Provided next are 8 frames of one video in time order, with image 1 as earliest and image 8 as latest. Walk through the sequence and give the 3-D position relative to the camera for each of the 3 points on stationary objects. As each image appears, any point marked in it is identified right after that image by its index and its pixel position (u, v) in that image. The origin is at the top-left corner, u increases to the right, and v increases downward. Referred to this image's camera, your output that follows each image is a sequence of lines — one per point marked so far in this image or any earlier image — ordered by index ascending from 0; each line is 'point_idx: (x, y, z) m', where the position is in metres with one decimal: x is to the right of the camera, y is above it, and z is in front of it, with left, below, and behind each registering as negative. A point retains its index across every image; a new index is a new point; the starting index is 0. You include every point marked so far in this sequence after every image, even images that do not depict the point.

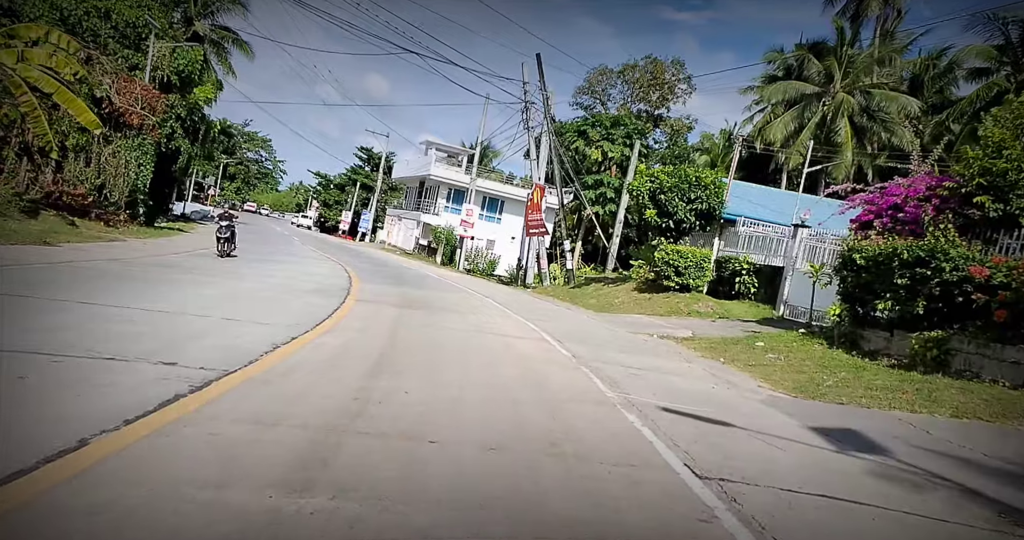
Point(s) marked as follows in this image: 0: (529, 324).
0: (+0.3, -1.2, +15.1) m
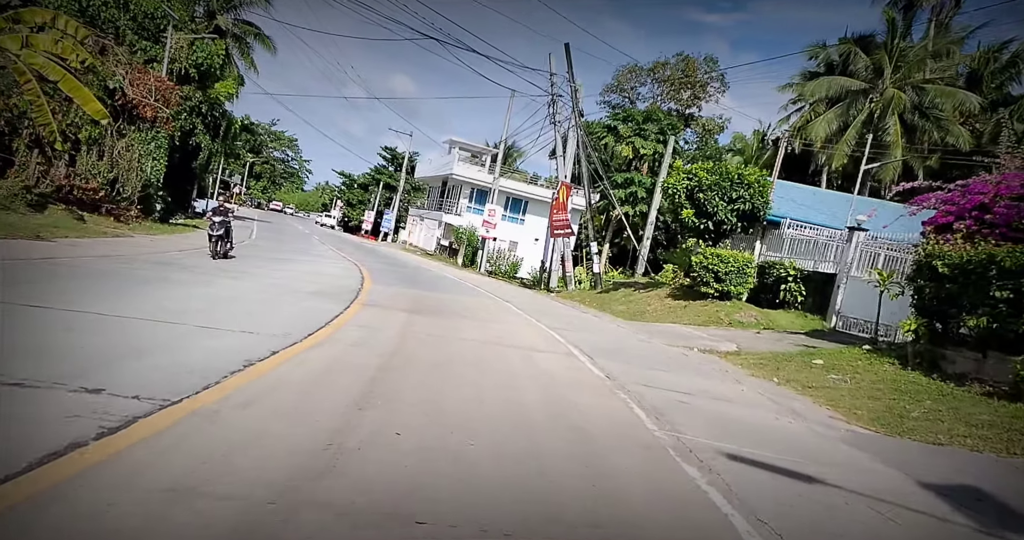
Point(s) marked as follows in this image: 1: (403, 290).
0: (+0.8, -1.3, +13.5) m
1: (-3.1, -0.6, +20.1) m
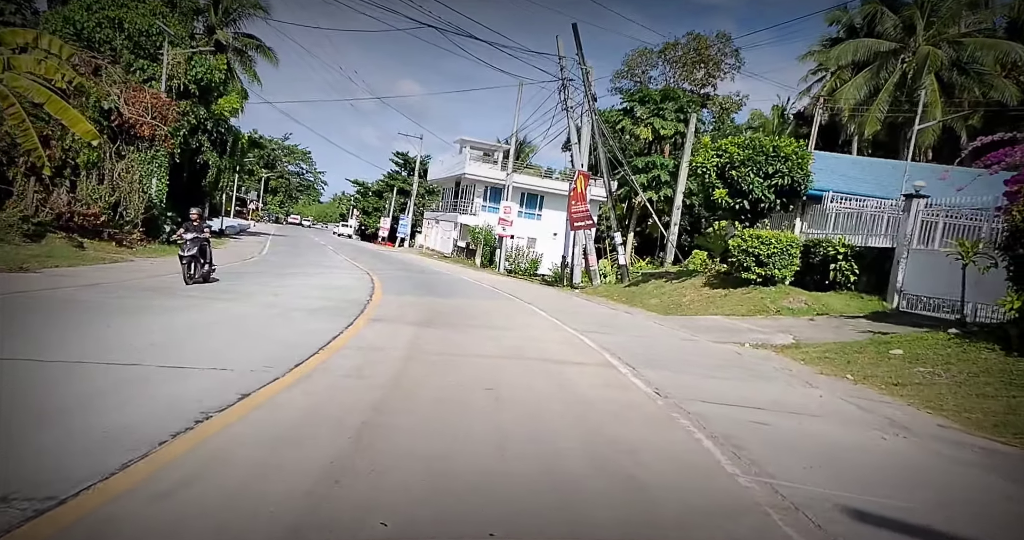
0: (+1.2, -1.2, +11.9) m
1: (-2.5, -0.7, +18.6) m
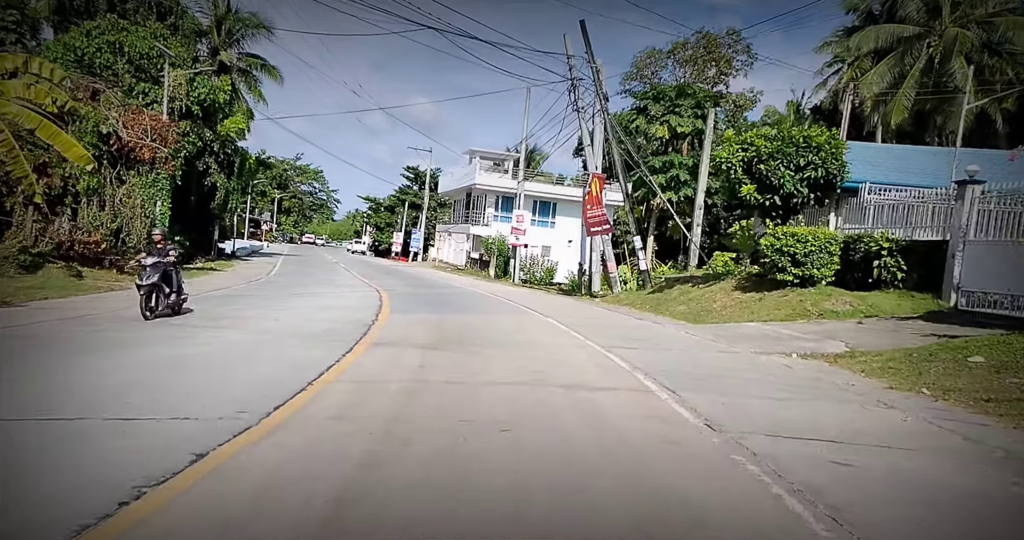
0: (+1.5, -1.4, +10.7) m
1: (-2.1, -1.1, +17.5) m
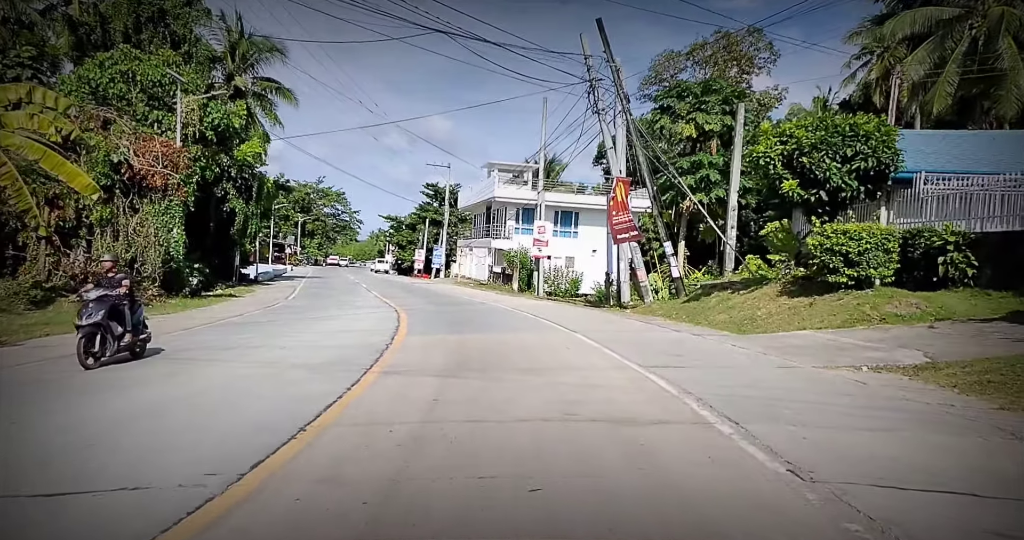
0: (+1.9, -1.5, +9.3) m
1: (-1.5, -1.5, +16.2) m
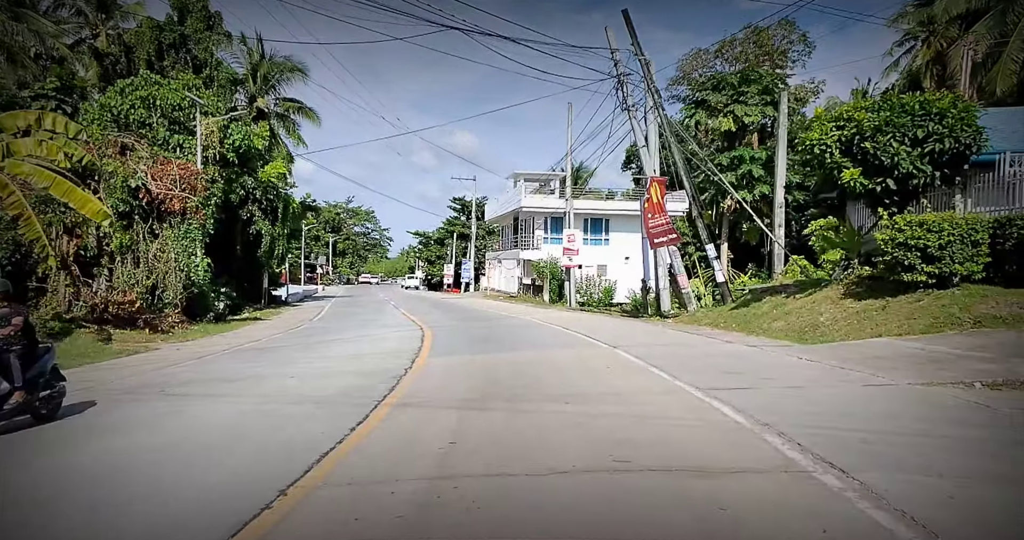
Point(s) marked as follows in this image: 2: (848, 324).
0: (+2.3, -1.6, +7.8) m
1: (-0.8, -1.8, +14.8) m
2: (+6.4, -1.0, +13.6) m
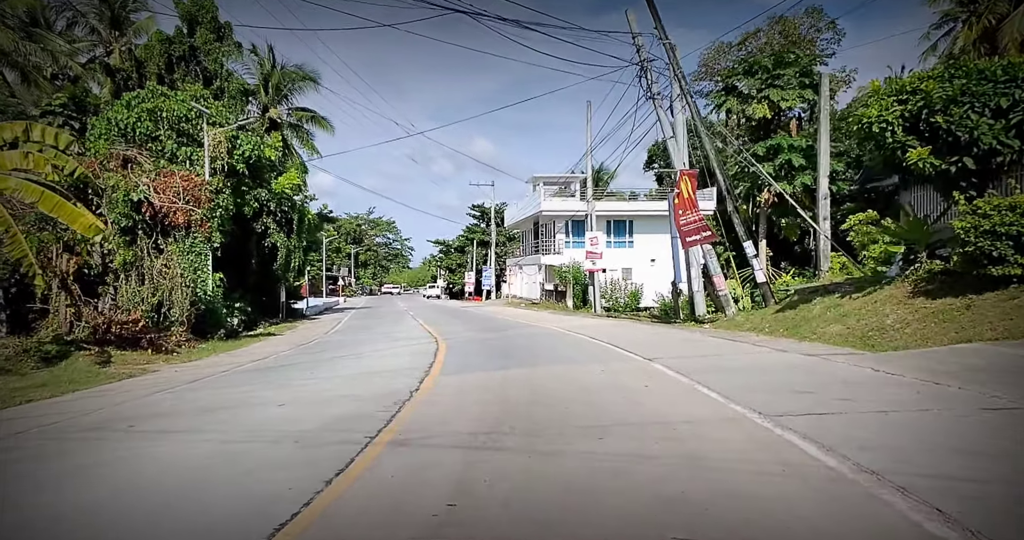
0: (+2.5, -1.6, +6.0) m
1: (-0.4, -2.0, +13.1) m
2: (+6.8, -1.0, +11.7) m
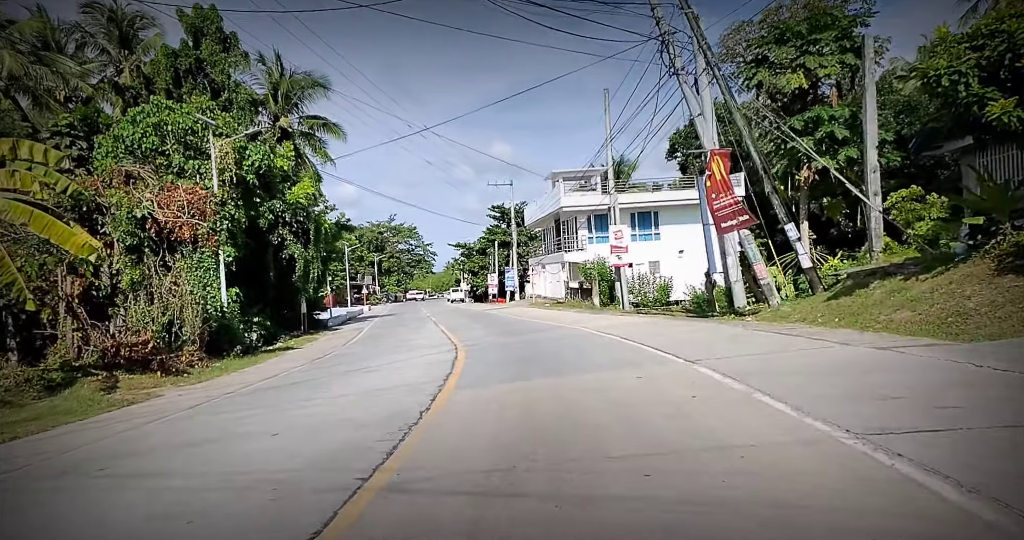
0: (+2.6, -1.4, +4.4) m
1: (0.0, -2.0, +11.6) m
2: (+7.1, -0.6, +9.9) m
